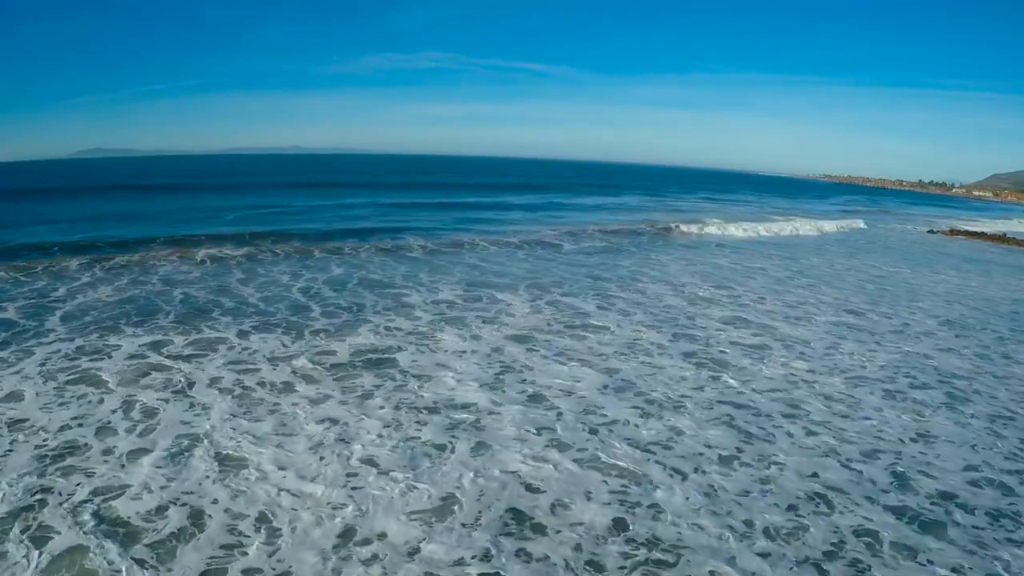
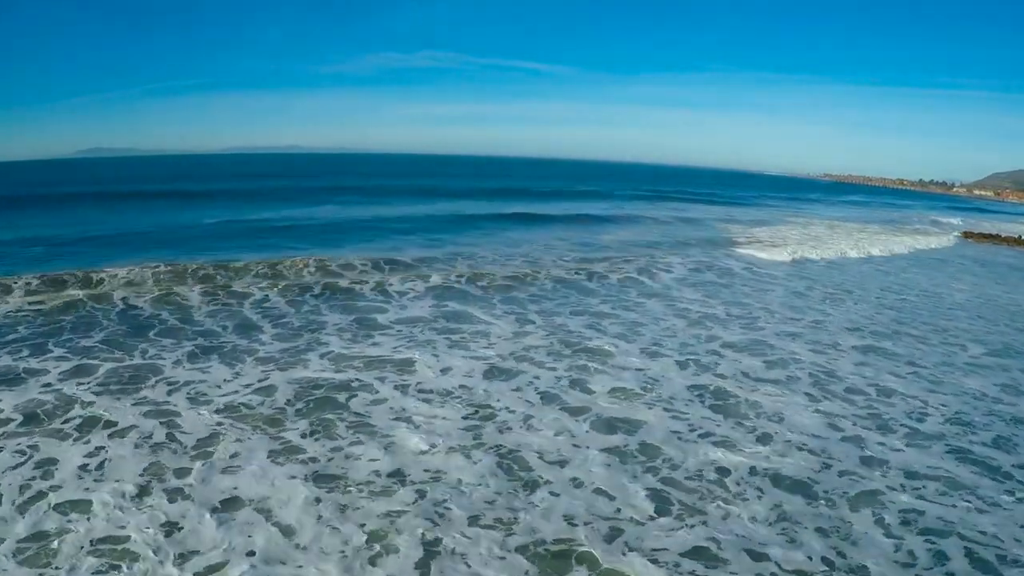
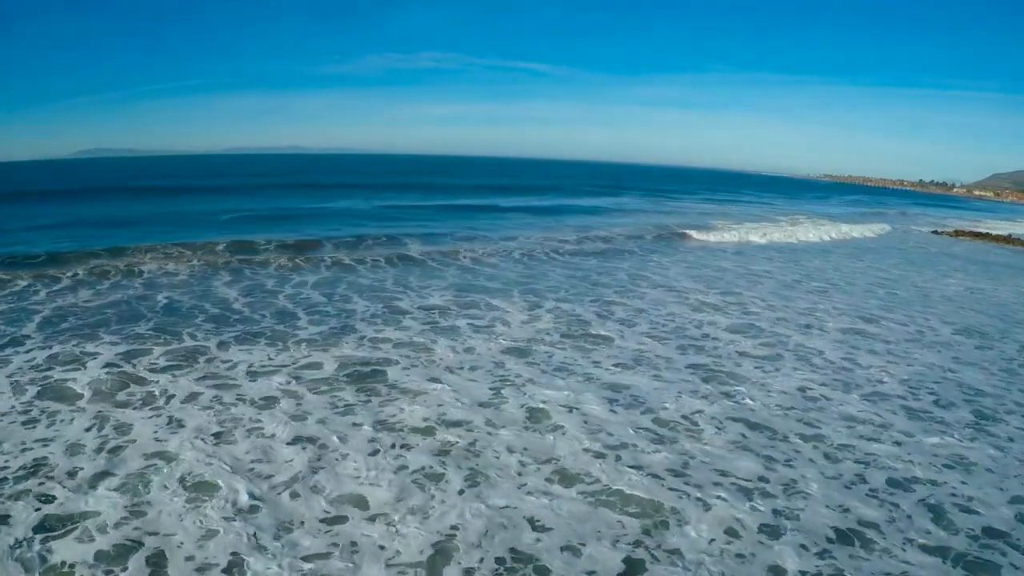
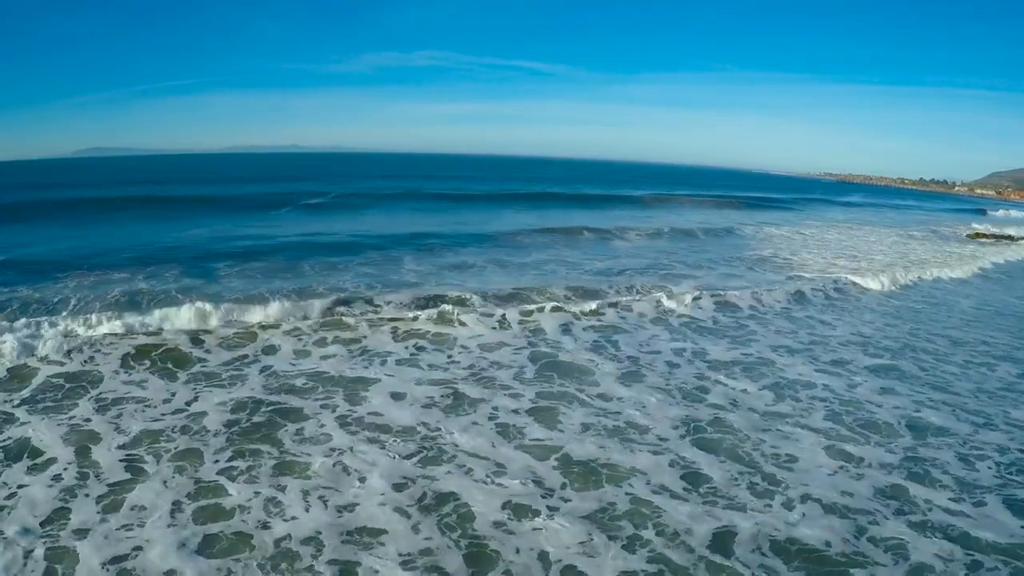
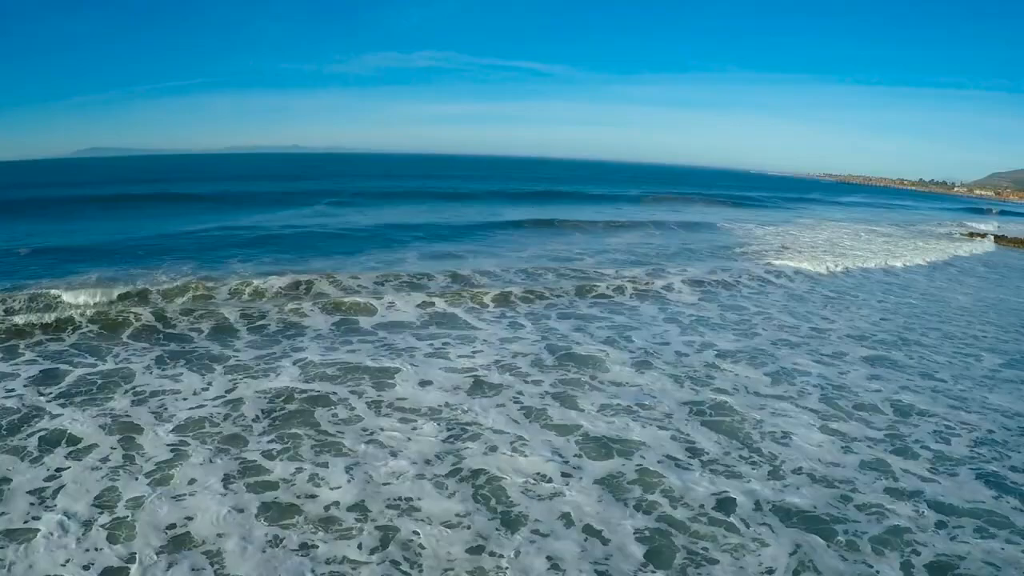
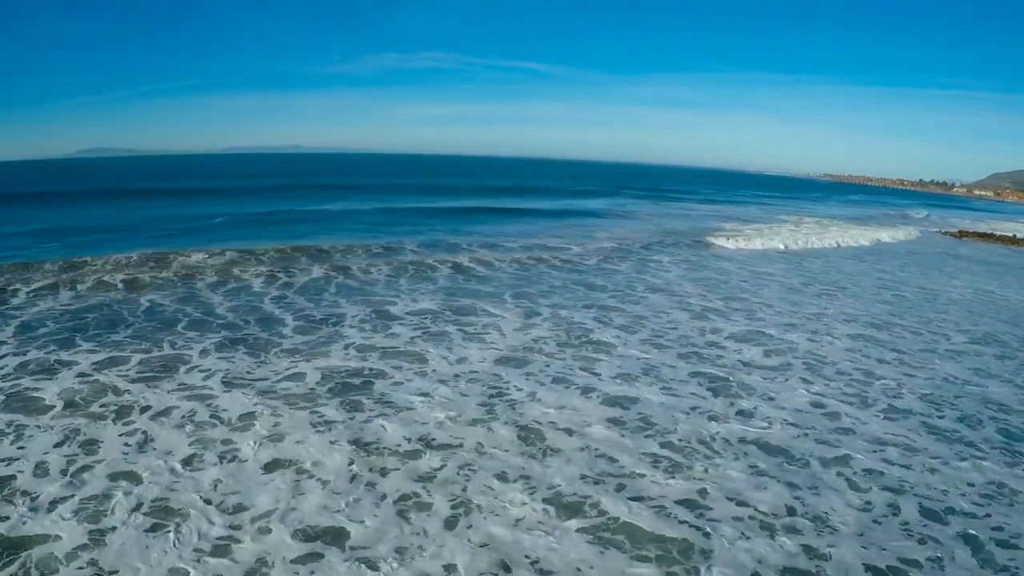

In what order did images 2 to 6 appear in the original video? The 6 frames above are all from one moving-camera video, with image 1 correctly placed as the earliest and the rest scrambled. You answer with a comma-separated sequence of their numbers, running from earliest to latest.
3, 6, 2, 5, 4
